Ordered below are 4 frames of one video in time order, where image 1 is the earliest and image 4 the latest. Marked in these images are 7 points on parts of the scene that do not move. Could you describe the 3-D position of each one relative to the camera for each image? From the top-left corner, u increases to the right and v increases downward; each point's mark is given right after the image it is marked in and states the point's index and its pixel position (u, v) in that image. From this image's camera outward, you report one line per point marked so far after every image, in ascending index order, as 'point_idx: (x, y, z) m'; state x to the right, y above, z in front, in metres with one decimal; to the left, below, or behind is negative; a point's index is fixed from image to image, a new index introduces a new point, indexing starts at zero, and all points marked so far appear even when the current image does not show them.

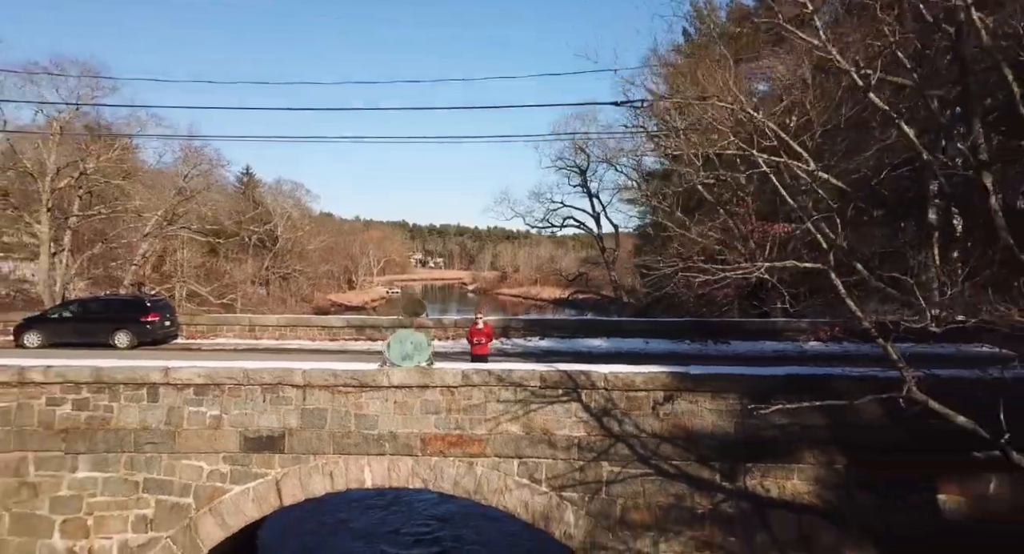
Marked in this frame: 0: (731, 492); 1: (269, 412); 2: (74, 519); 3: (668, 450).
0: (+1.9, -1.8, +5.4) m
1: (-2.2, -1.2, +5.7) m
2: (-3.9, -2.1, +5.6) m
3: (+1.3, -1.5, +5.5) m
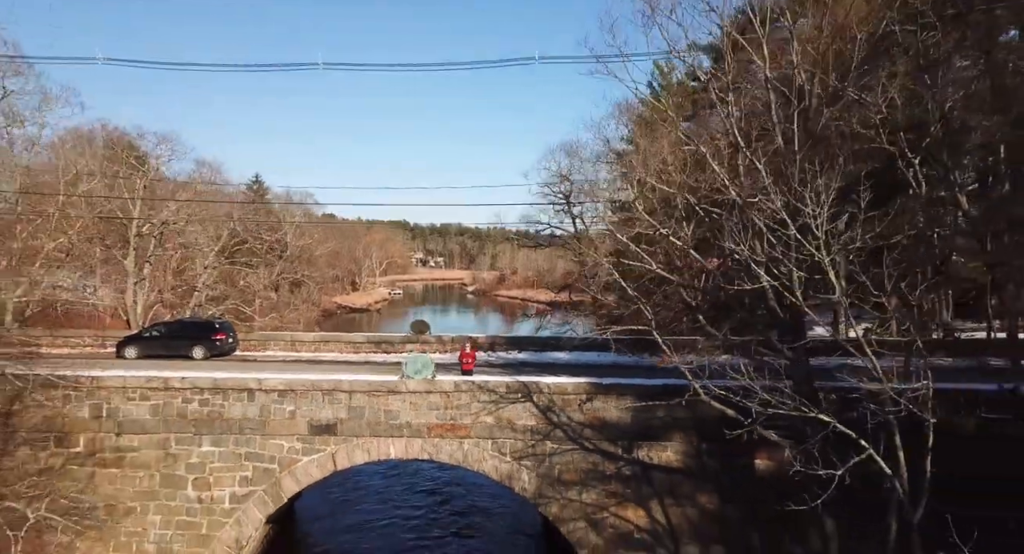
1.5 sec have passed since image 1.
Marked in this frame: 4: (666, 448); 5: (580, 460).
0: (+1.5, -2.4, +8.3) m
1: (-2.5, -1.8, +8.7) m
2: (-4.2, -2.7, +8.6) m
3: (+1.0, -2.1, +8.4) m
4: (+2.0, -2.2, +8.3) m
5: (+0.9, -2.4, +8.4) m
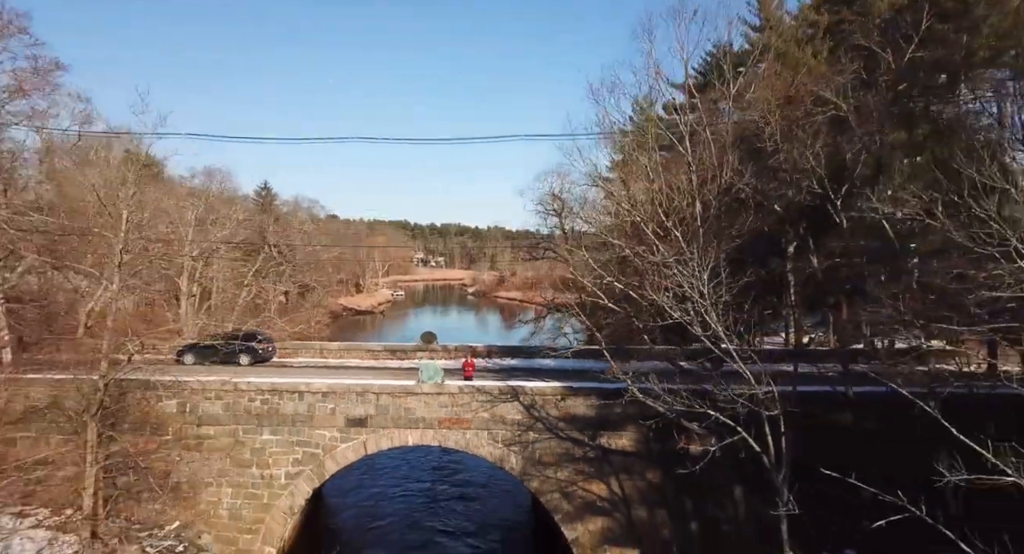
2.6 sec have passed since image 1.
0: (+1.4, -2.9, +10.8) m
1: (-2.7, -2.3, +11.2) m
2: (-4.4, -3.2, +11.1) m
3: (+0.9, -2.5, +10.9) m
4: (+1.8, -2.7, +10.8) m
5: (+0.7, -2.9, +10.9) m
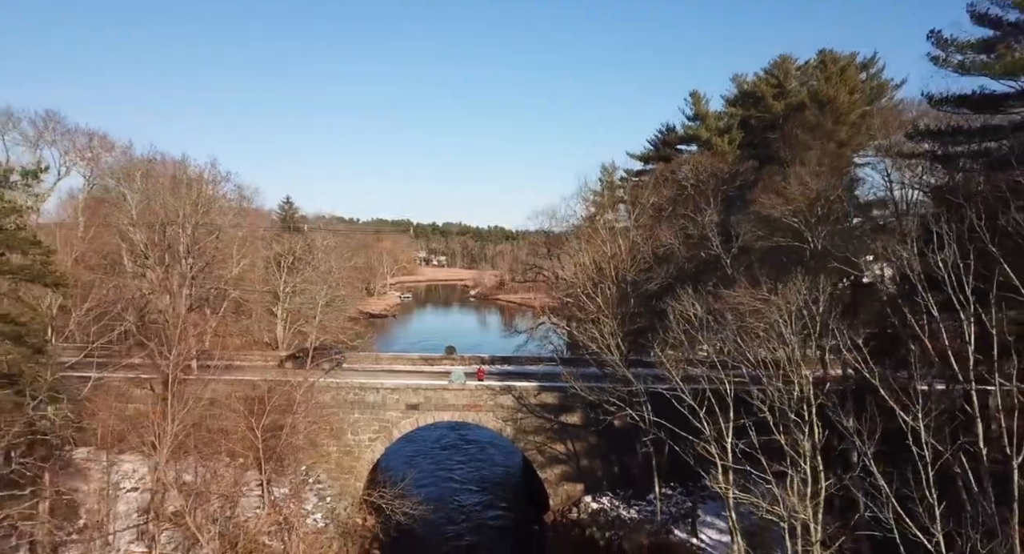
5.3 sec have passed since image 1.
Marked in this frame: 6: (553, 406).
0: (+1.2, -4.0, +17.8) m
1: (-2.8, -3.4, +18.2) m
2: (-4.5, -4.3, +18.1) m
3: (+0.7, -3.7, +17.9) m
4: (+1.7, -3.9, +17.8) m
5: (+0.6, -4.0, +17.9) m
6: (+1.1, -3.6, +17.9) m
